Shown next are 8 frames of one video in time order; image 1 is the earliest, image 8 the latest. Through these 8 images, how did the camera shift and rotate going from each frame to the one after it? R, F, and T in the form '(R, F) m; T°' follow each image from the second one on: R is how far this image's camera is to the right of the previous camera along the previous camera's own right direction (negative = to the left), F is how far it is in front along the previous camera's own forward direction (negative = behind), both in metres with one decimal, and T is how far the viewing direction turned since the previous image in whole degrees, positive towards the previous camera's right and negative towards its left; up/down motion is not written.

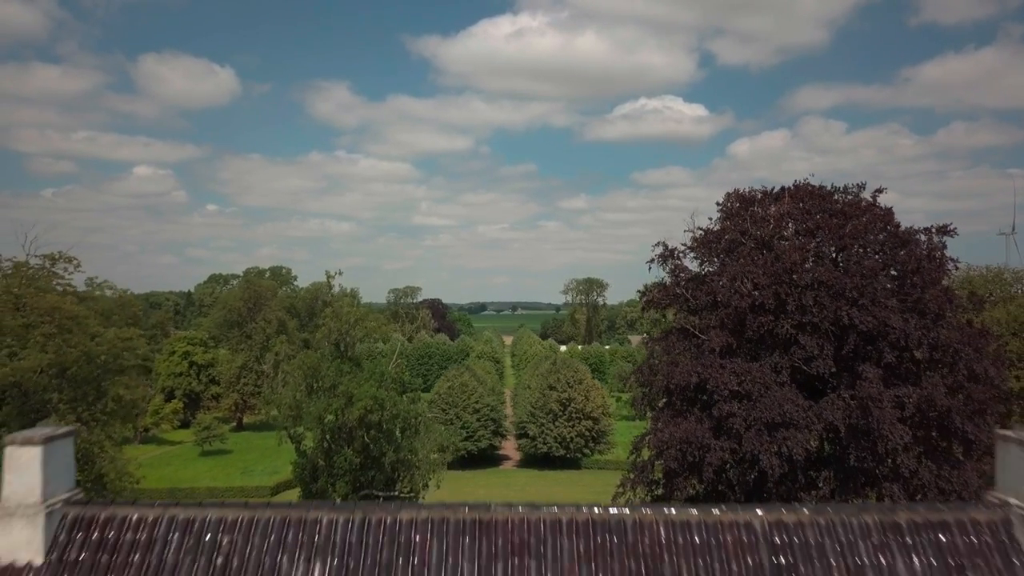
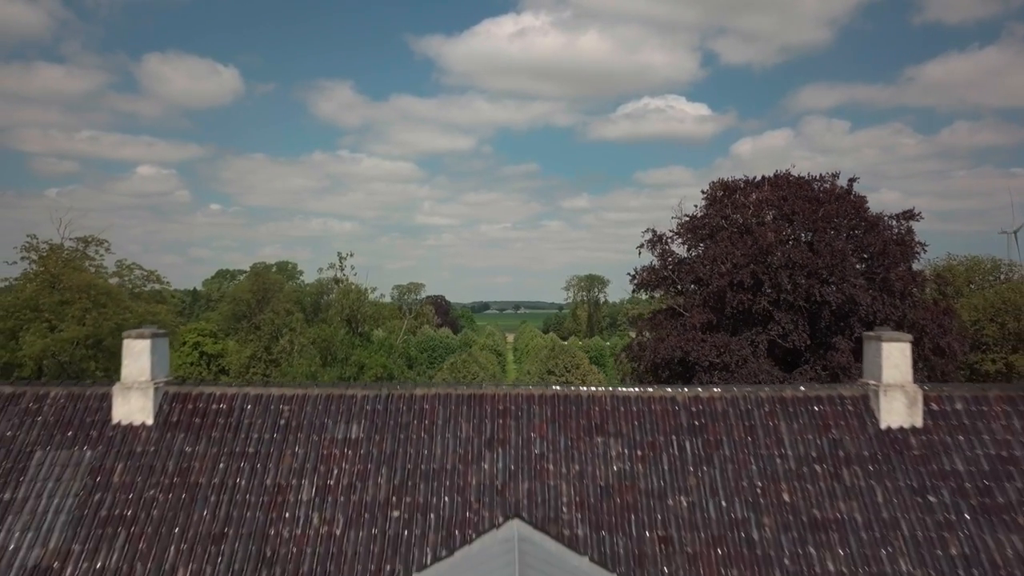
(+0.2, -3.9) m; 0°
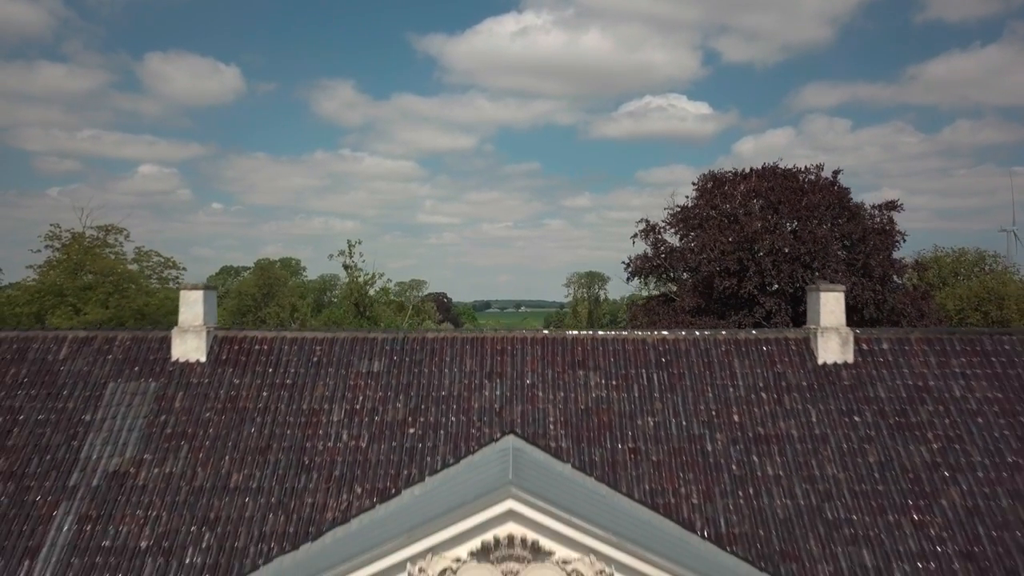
(+0.1, -2.8) m; 0°
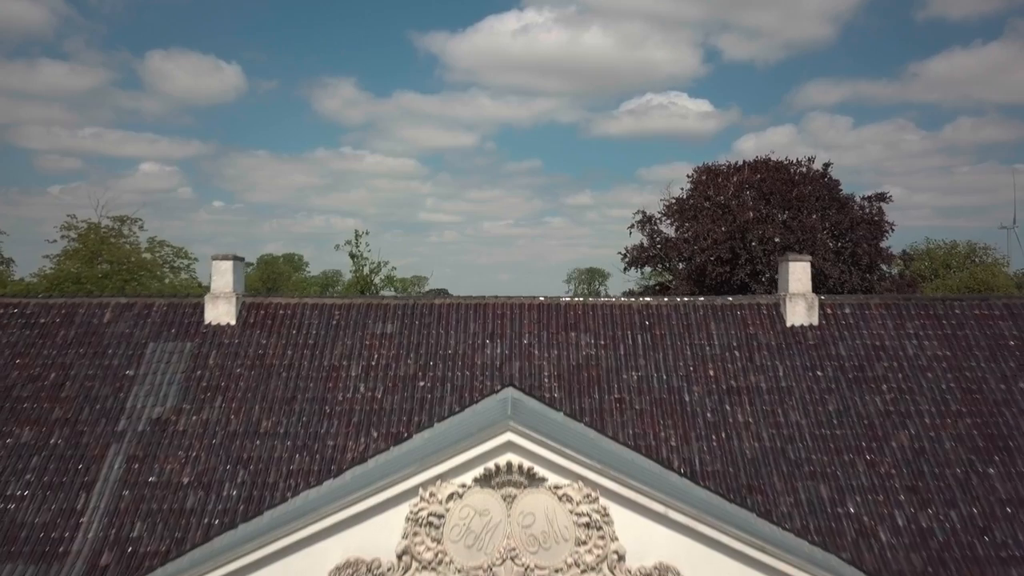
(0.0, -1.9) m; 0°
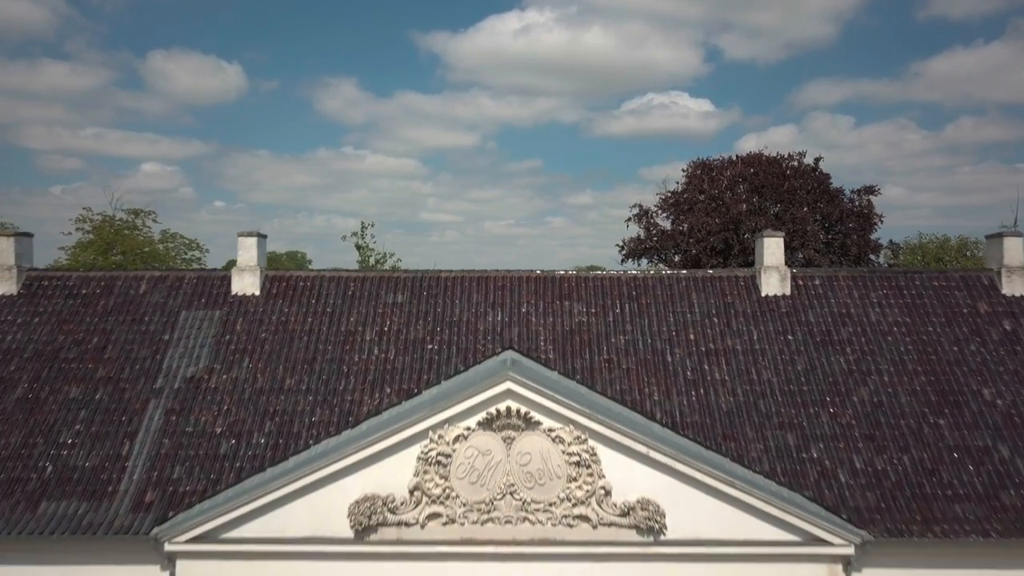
(0.0, -1.9) m; 0°
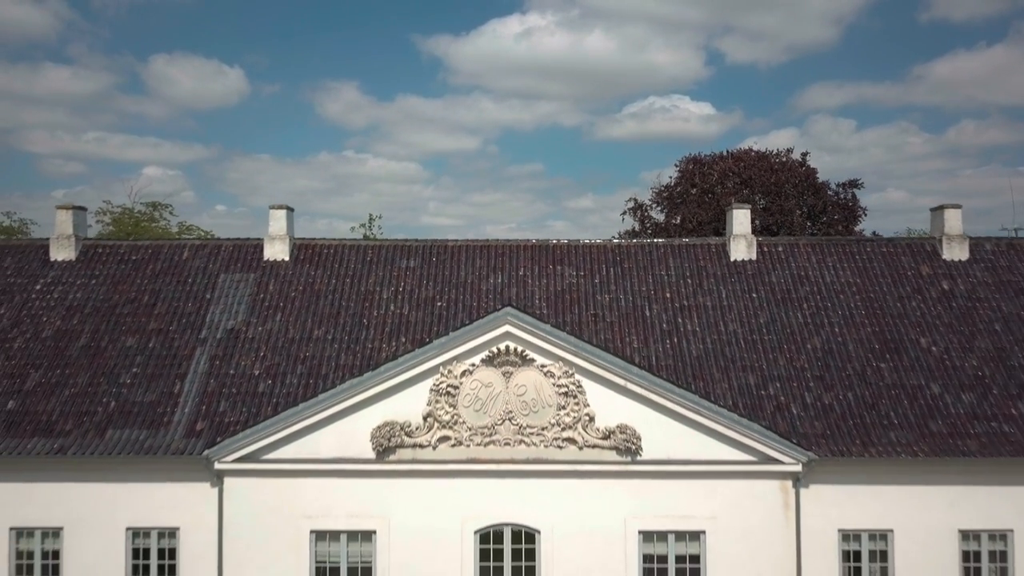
(0.0, -2.9) m; 0°
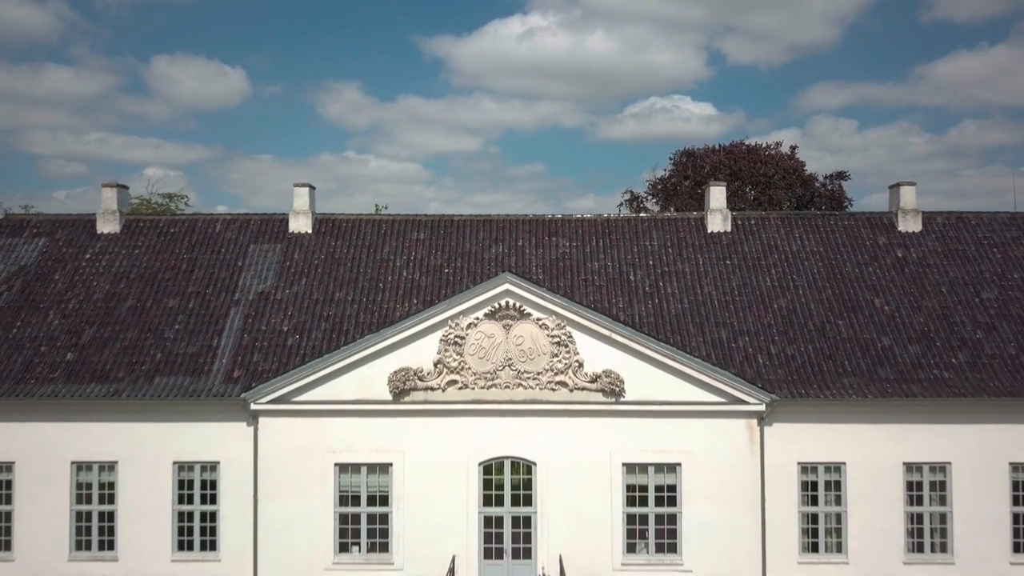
(0.0, -2.8) m; 0°
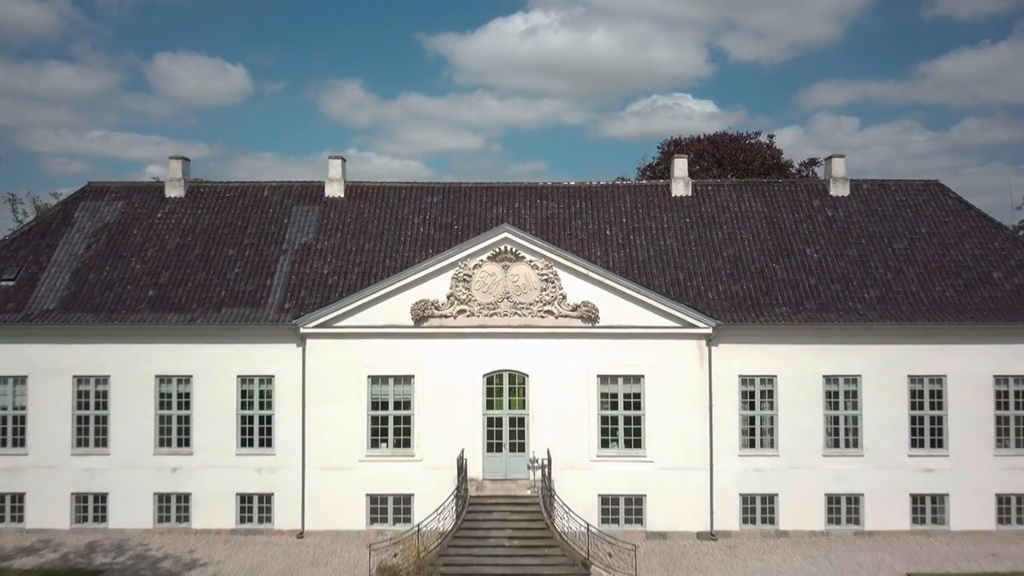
(+0.1, -5.5) m; 0°
